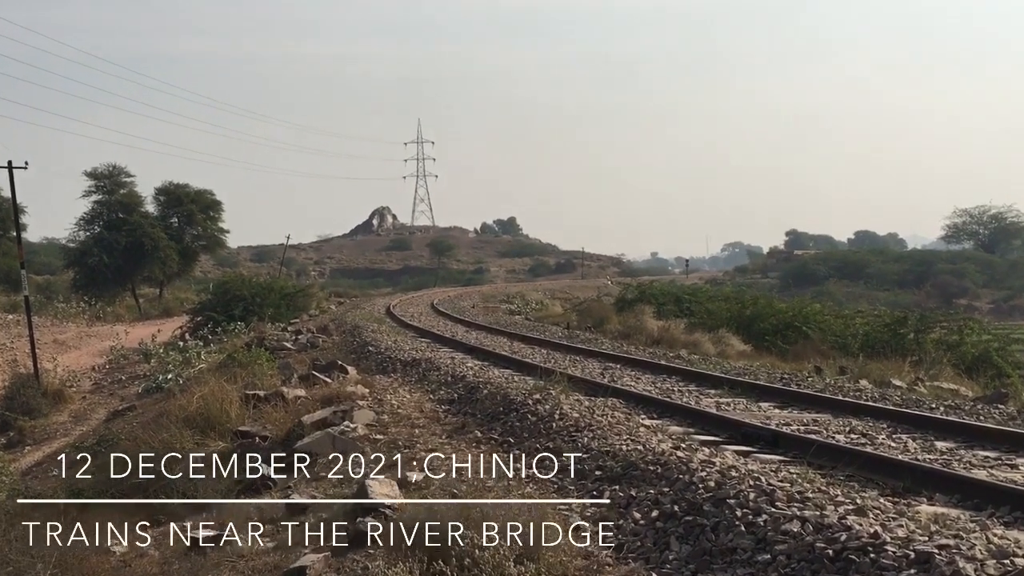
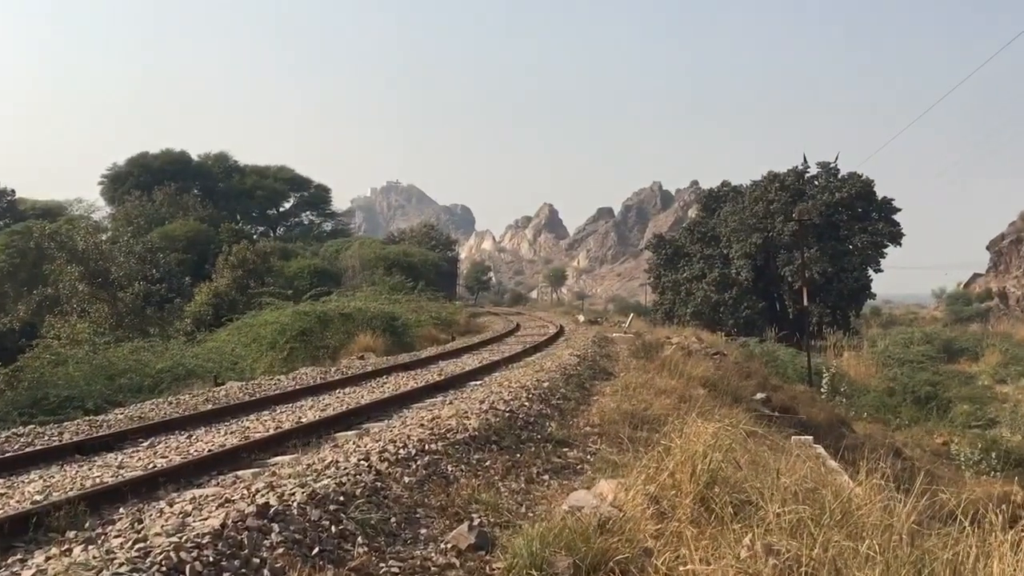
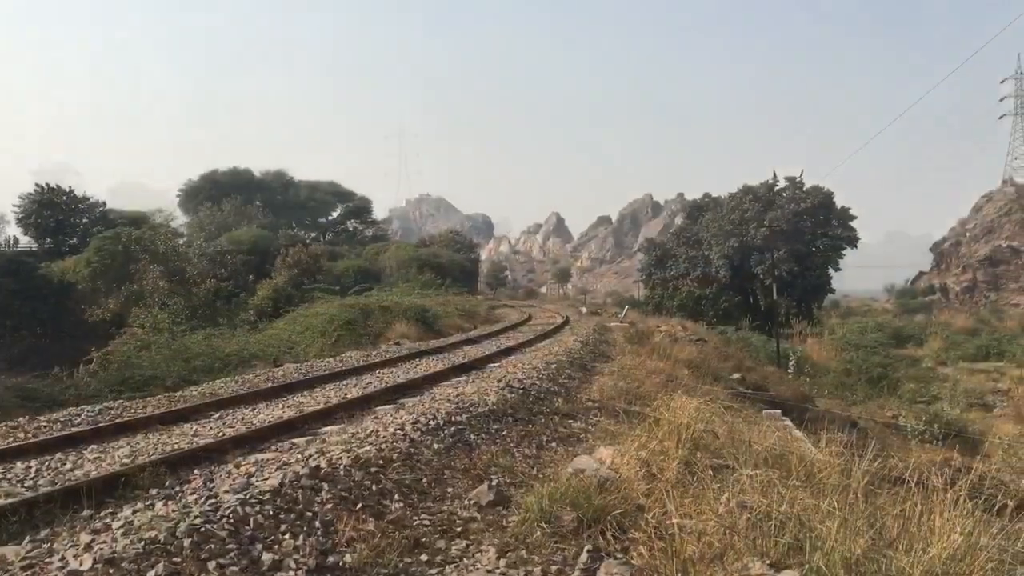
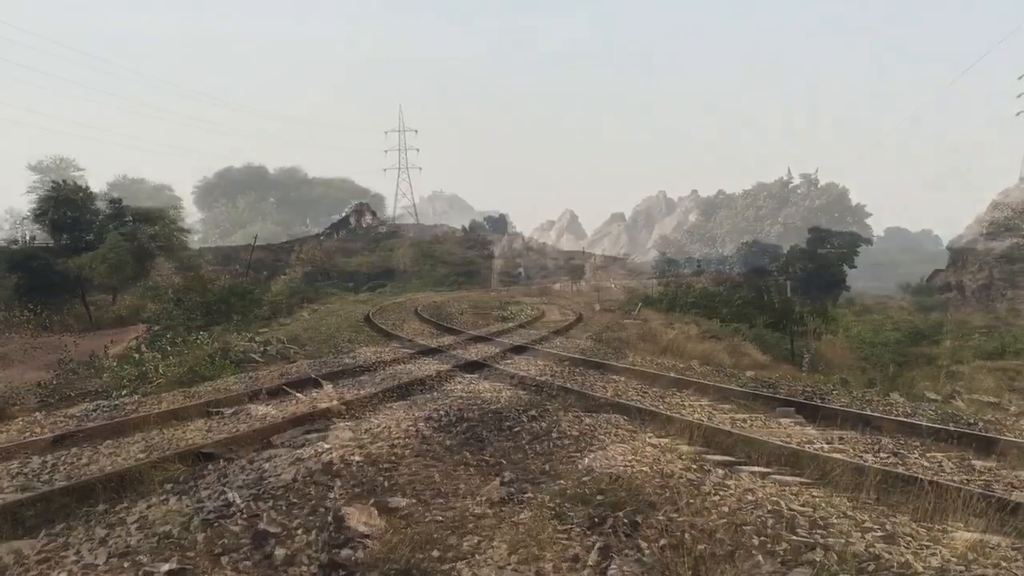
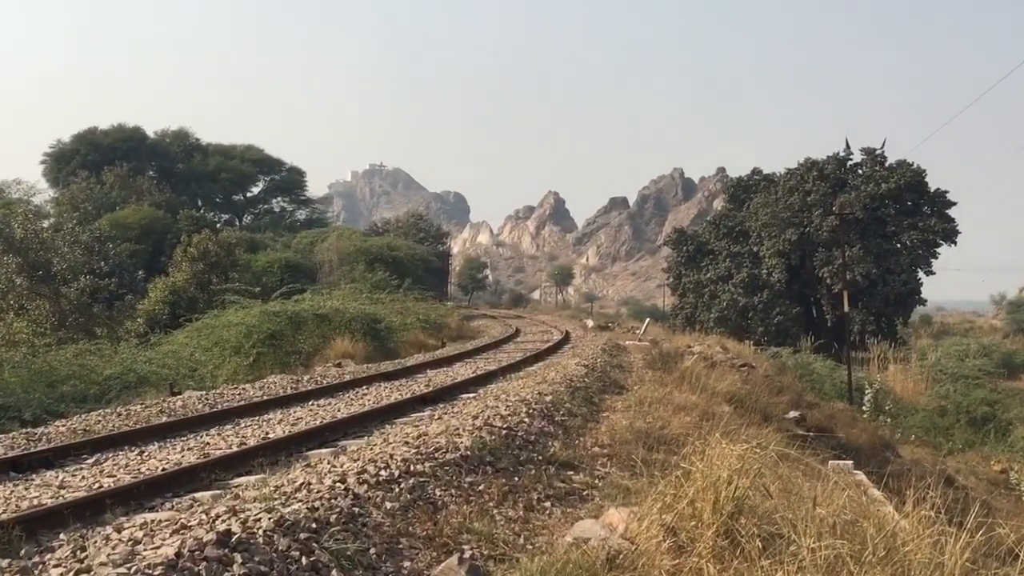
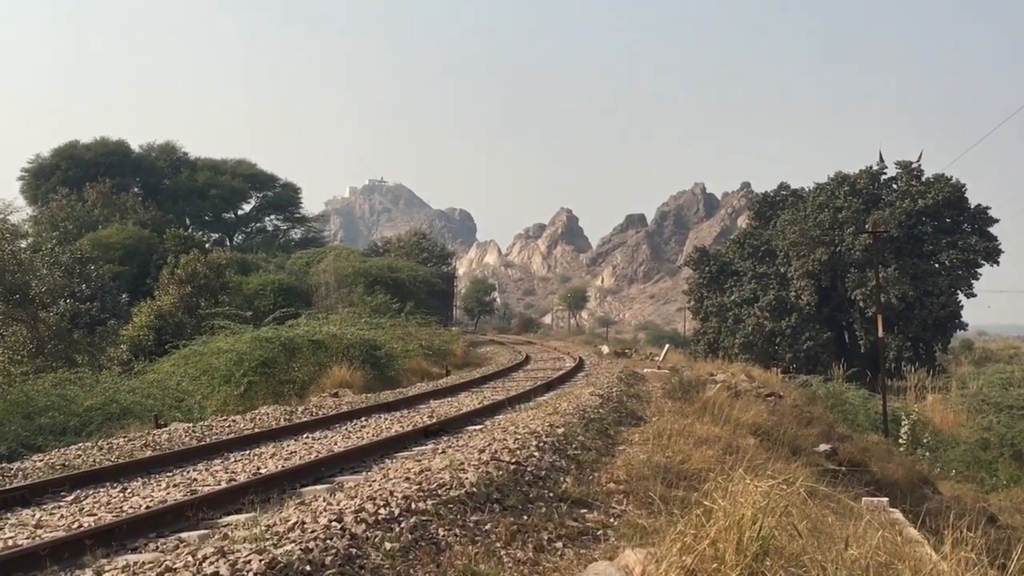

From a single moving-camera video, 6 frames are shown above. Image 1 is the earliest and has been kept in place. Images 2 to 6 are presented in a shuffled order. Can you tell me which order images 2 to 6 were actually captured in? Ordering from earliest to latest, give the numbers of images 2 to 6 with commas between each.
4, 3, 2, 5, 6
